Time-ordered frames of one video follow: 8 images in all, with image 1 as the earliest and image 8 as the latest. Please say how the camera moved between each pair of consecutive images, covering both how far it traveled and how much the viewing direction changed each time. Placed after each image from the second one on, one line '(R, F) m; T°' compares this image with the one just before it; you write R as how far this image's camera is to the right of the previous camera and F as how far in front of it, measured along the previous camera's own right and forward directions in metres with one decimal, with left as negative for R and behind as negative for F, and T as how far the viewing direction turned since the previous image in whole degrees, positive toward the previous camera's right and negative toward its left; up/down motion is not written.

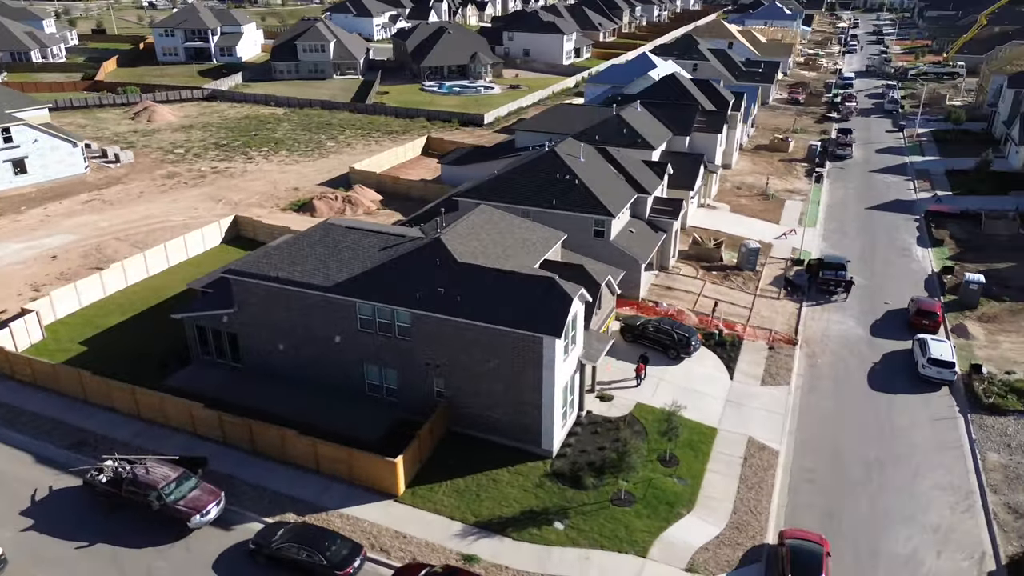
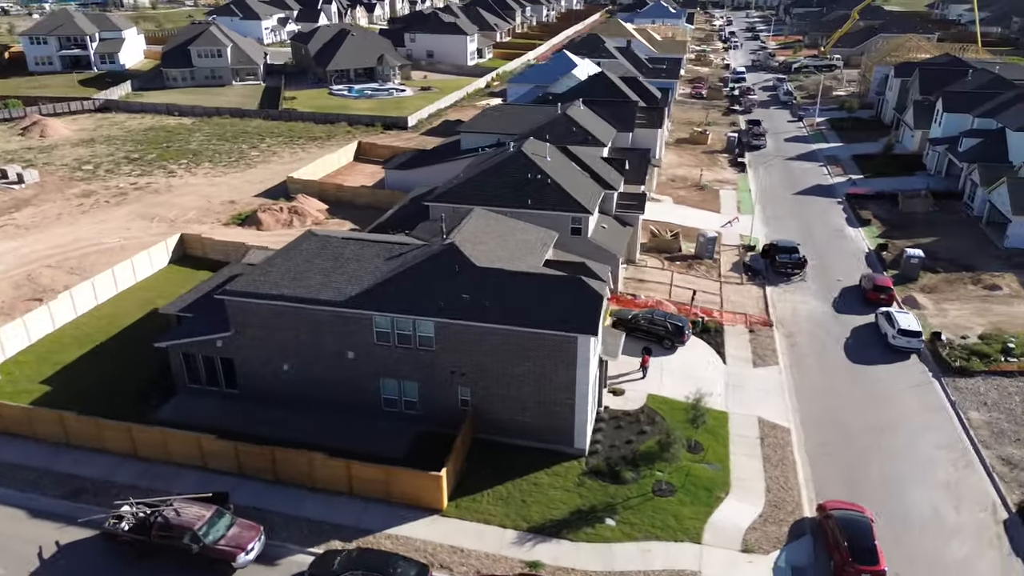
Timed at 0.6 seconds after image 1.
(-4.5, +0.5) m; +8°
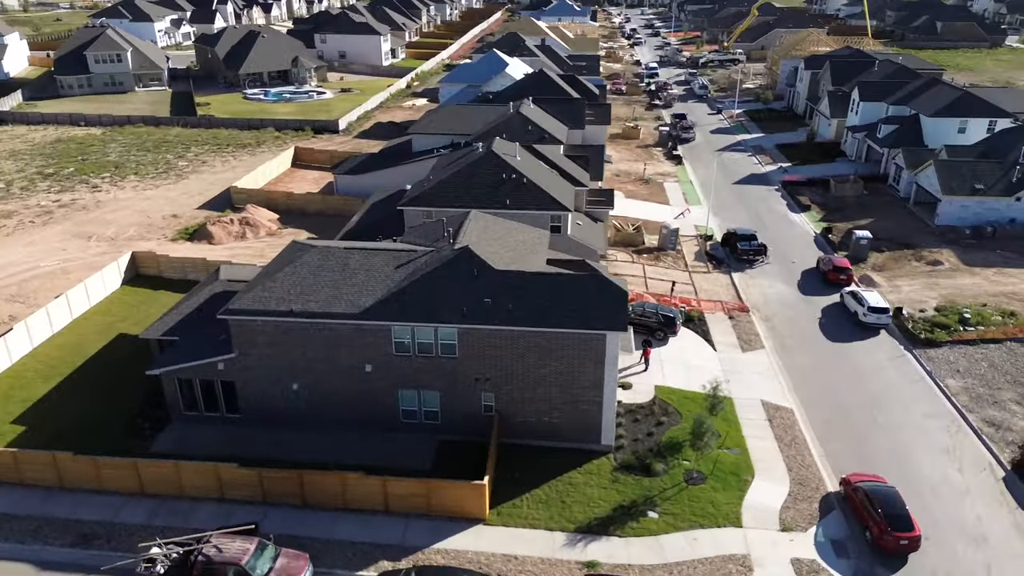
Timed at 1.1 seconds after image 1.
(-4.0, +0.5) m; +7°
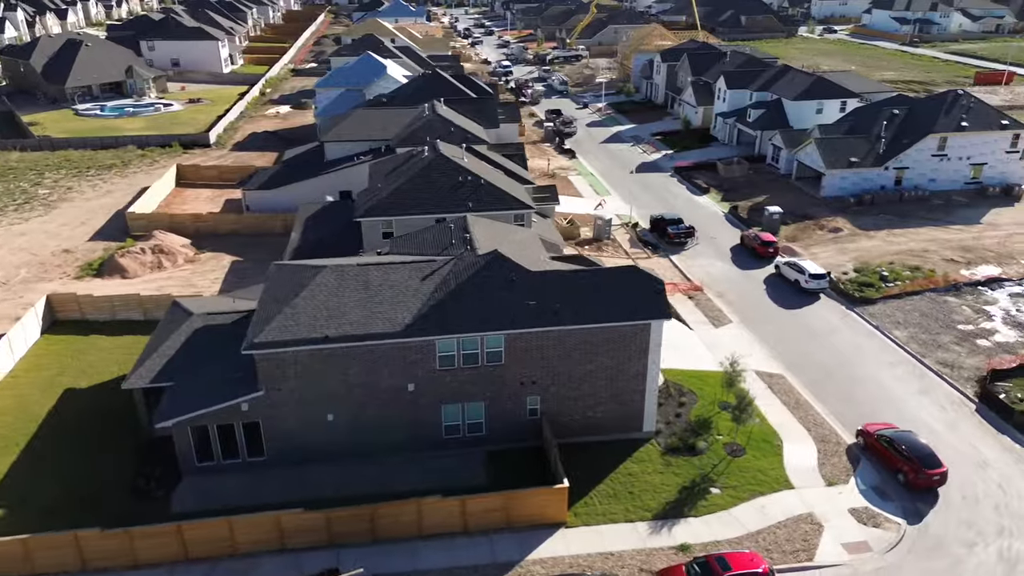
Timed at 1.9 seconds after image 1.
(-6.9, +1.1) m; +13°
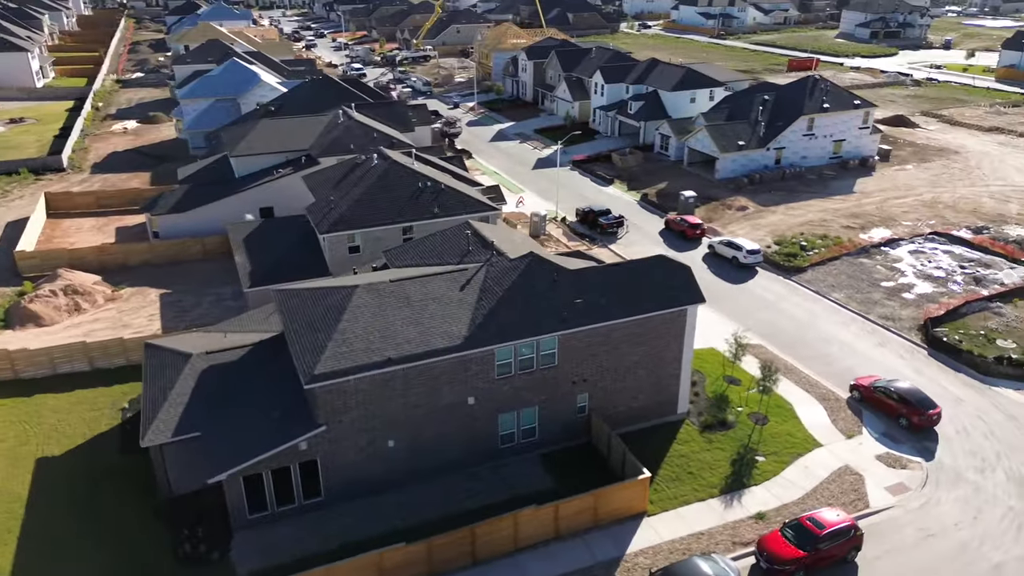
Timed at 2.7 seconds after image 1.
(-7.0, +1.0) m; +13°
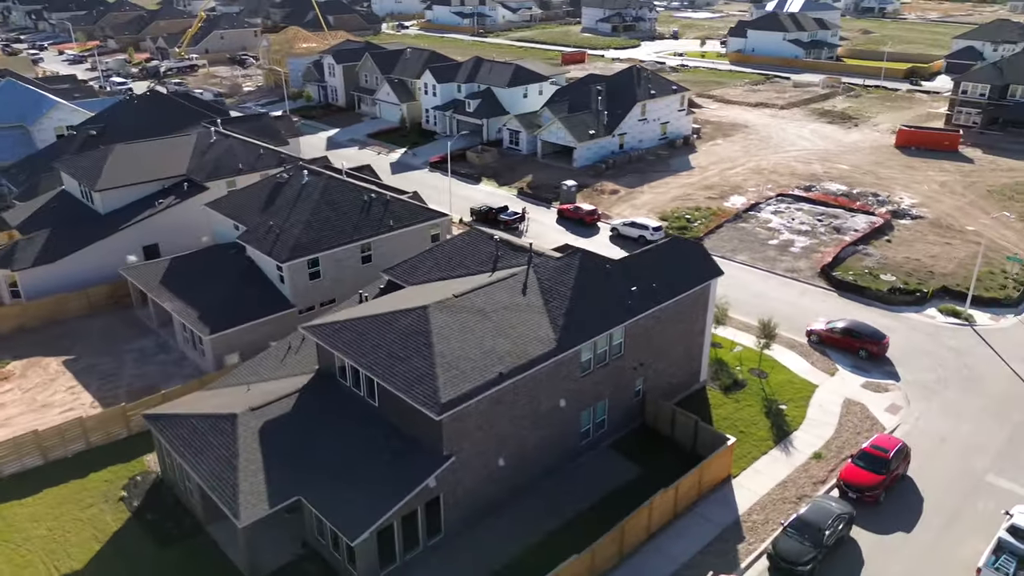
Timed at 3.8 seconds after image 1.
(-9.7, +1.9) m; +18°
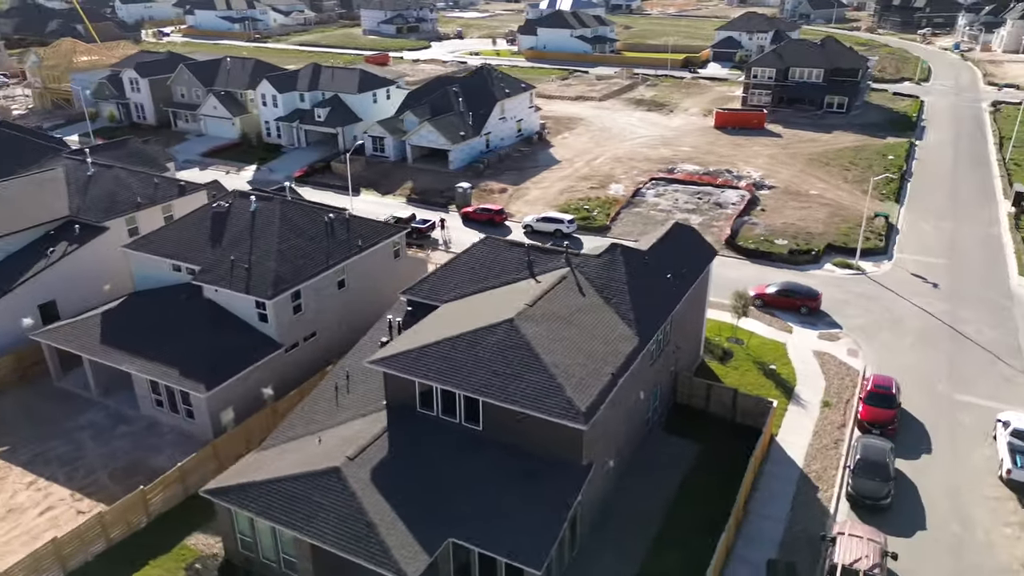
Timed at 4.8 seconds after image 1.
(-8.9, +1.5) m; +17°
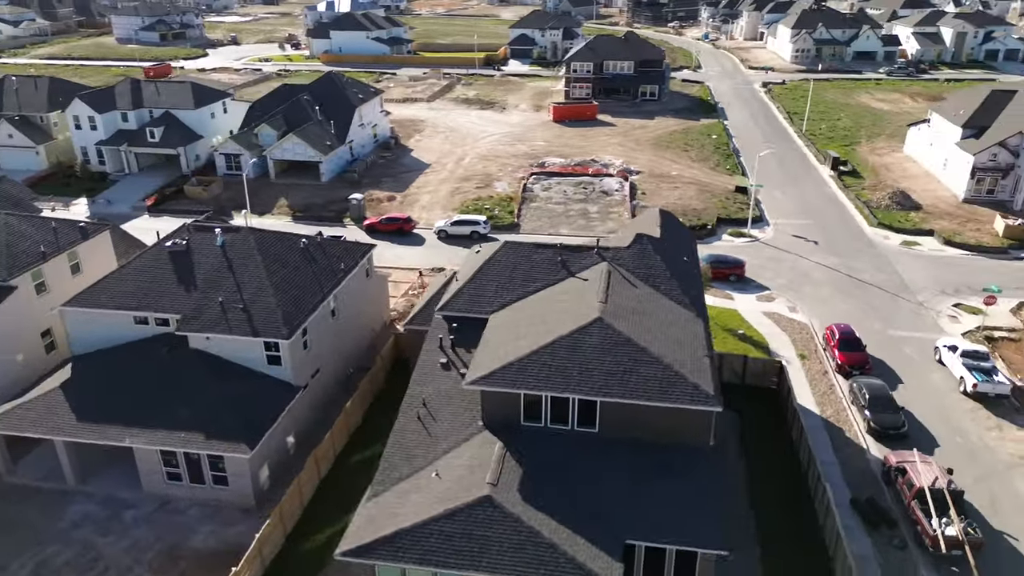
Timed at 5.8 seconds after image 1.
(-8.9, +1.5) m; +17°
